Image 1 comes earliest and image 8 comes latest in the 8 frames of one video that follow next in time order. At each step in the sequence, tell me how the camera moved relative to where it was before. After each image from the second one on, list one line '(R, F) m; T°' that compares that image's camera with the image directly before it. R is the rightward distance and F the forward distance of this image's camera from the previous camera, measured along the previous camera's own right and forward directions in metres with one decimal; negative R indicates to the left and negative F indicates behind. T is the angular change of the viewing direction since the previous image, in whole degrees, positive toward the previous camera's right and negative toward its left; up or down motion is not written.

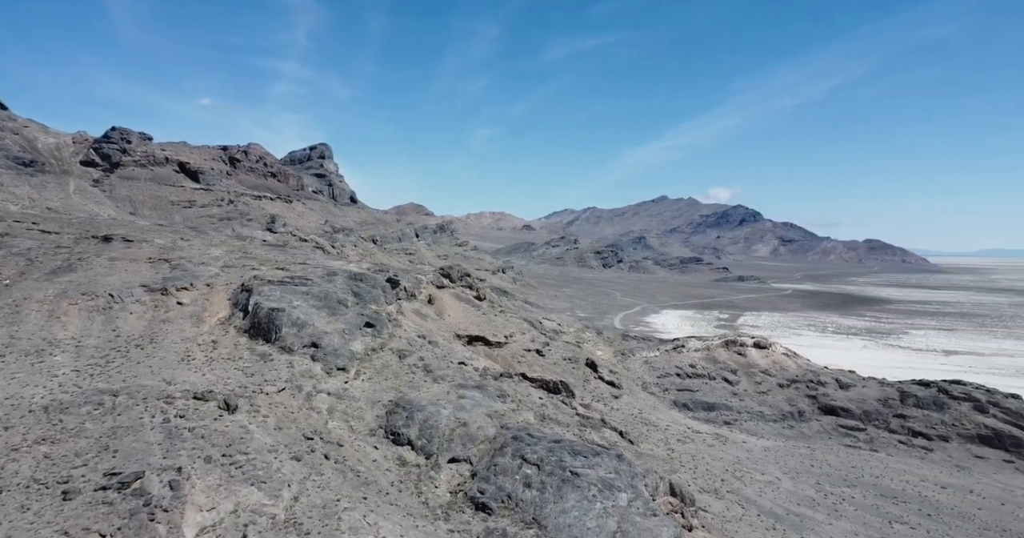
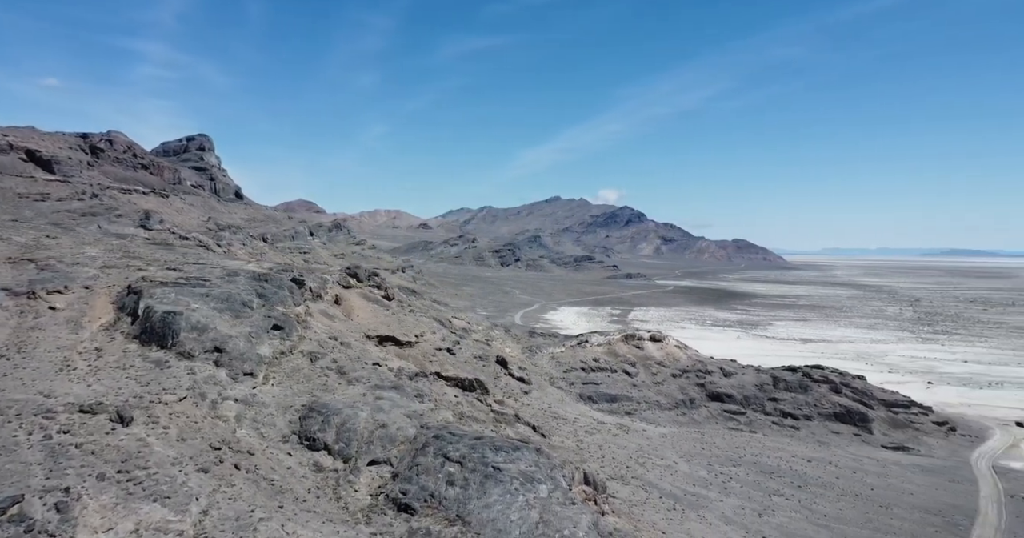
(-0.5, -0.2) m; +10°
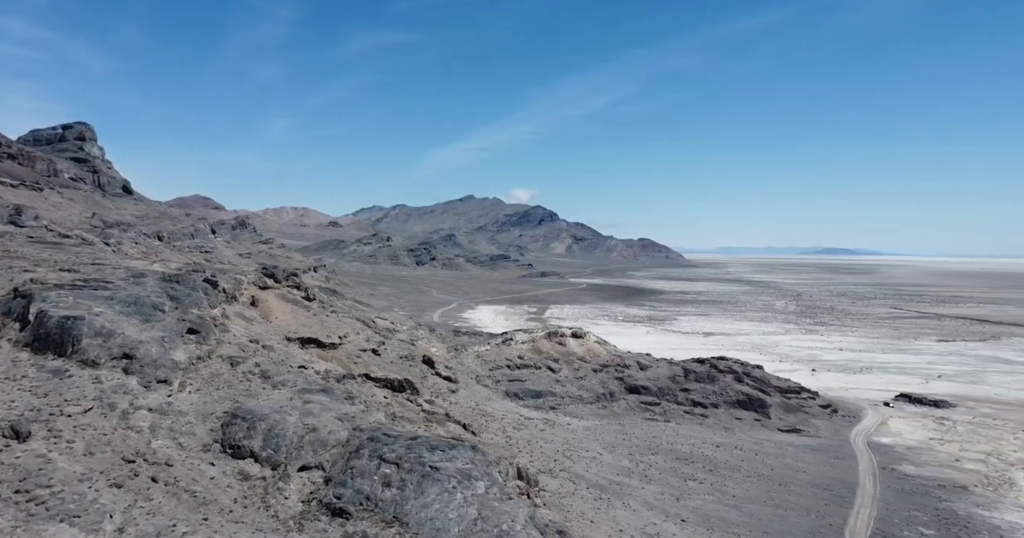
(-0.4, -0.1) m; +9°
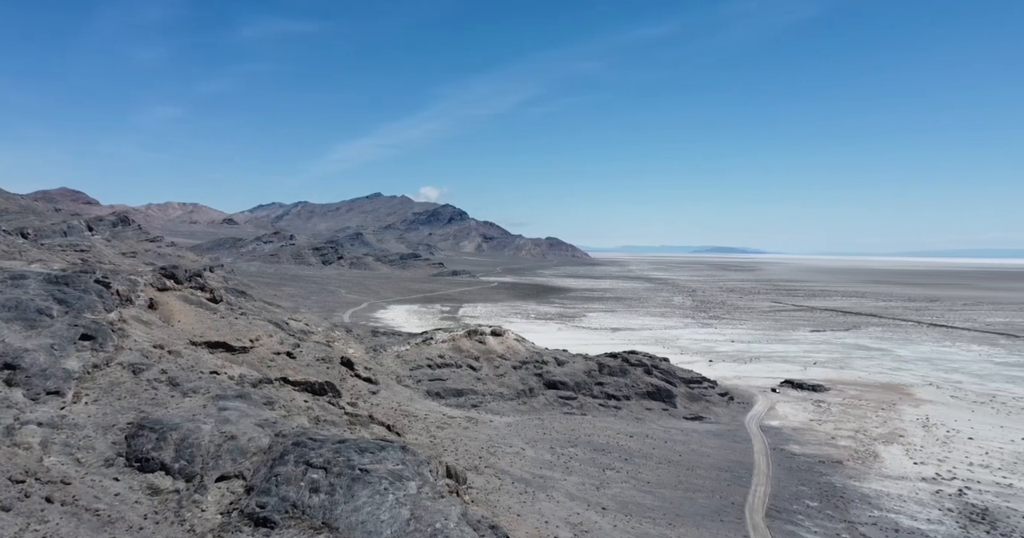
(-0.4, -0.1) m; +9°
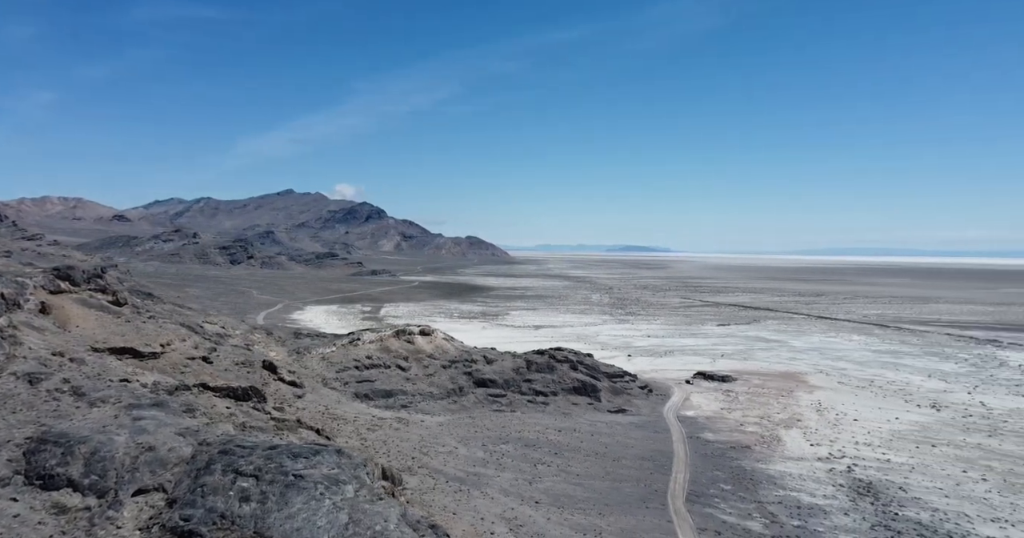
(-0.4, 0.0) m; +8°
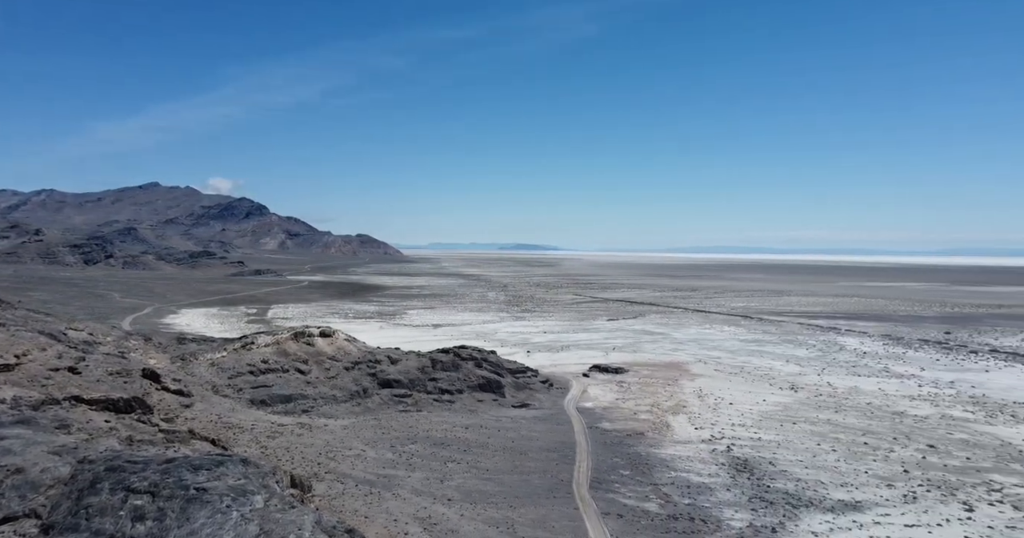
(-0.5, +0.1) m; +11°
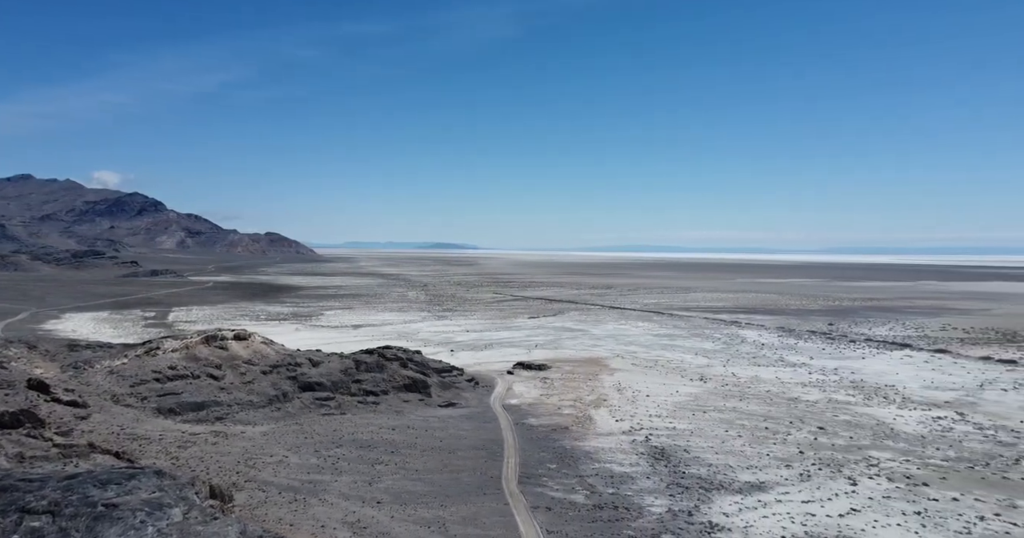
(-0.3, +0.1) m; +8°
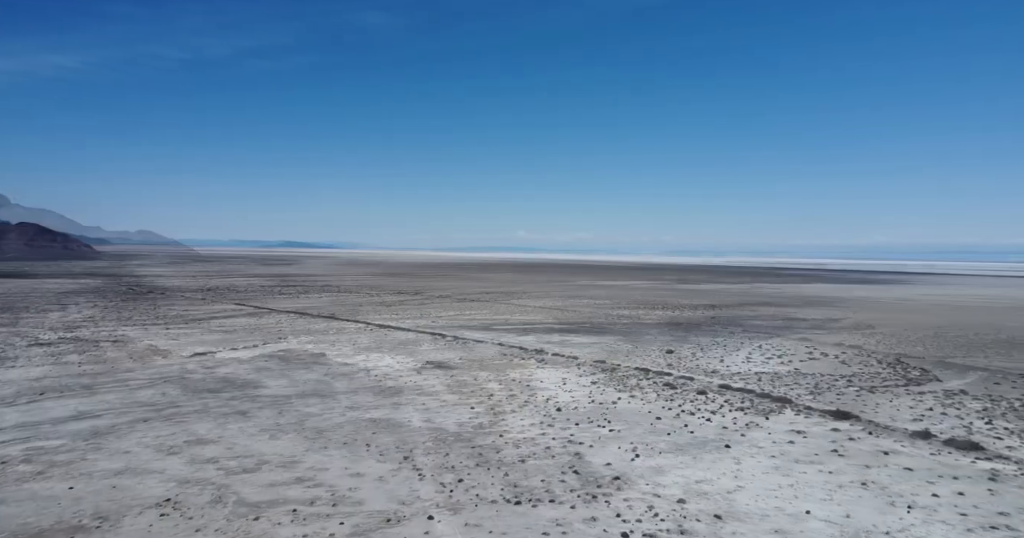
(-0.3, +0.2) m; +8°
